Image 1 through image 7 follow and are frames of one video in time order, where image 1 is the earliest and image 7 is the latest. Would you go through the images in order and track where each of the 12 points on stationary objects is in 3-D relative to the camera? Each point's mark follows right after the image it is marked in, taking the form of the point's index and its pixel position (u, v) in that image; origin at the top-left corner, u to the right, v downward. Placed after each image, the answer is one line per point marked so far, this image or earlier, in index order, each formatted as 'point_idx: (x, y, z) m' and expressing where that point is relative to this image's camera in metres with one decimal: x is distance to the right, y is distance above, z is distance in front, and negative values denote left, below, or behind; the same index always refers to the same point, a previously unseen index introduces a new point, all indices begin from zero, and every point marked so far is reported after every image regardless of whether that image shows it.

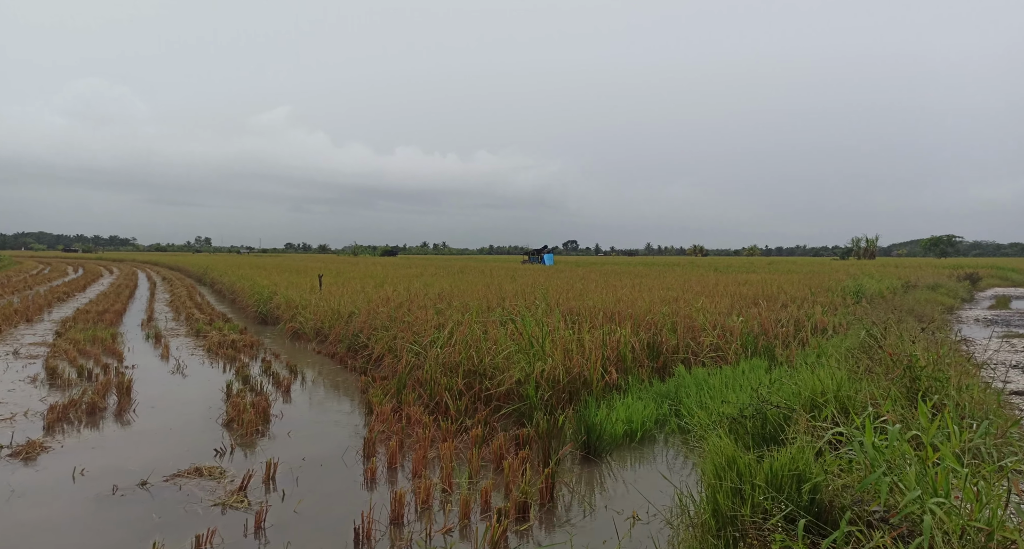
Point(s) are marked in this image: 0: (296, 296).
0: (-4.0, -0.4, +12.0) m
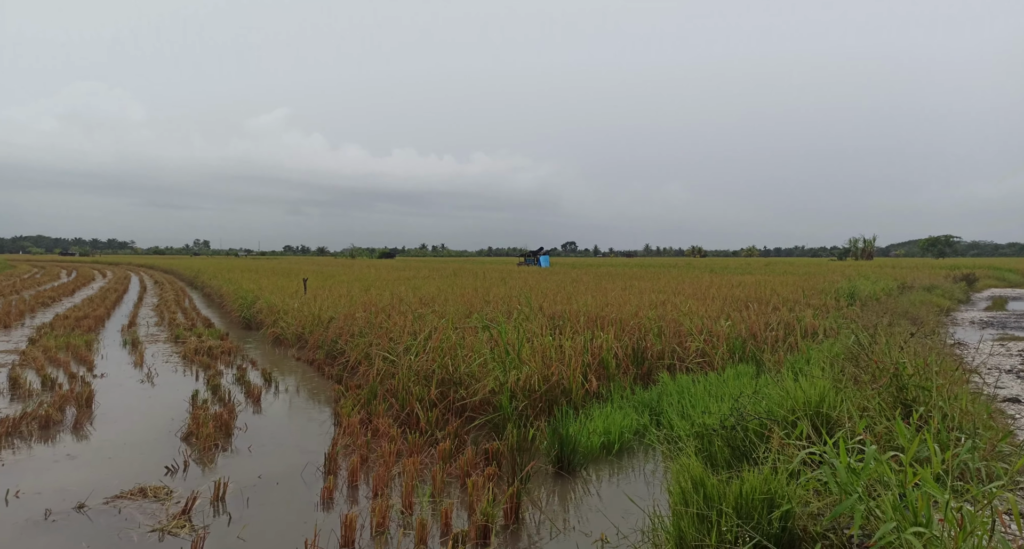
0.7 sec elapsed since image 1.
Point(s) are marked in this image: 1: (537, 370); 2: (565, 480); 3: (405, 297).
0: (-4.2, -0.5, +11.8) m
1: (+0.2, -0.8, +5.6) m
2: (+0.4, -1.4, +4.5) m
3: (-1.8, -0.4, +10.8) m
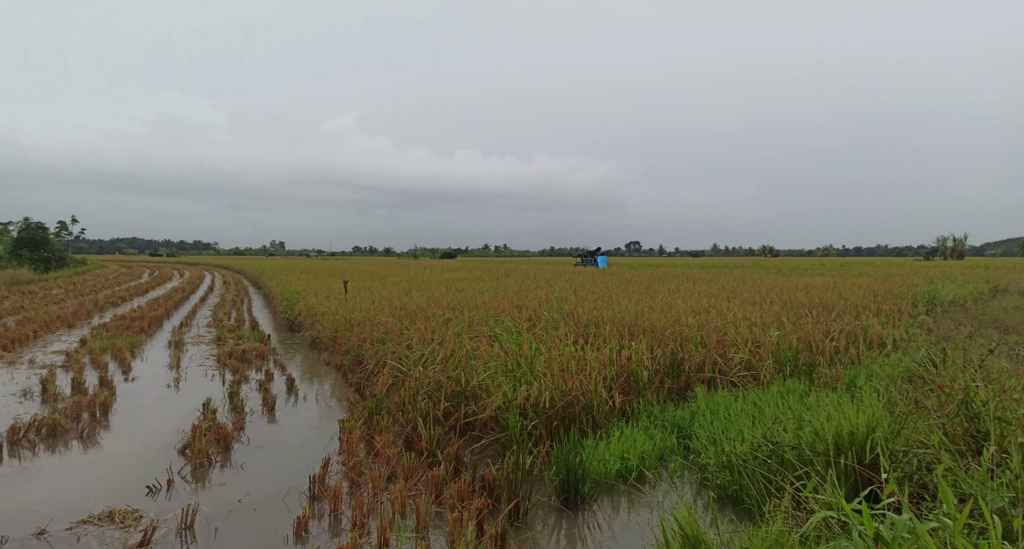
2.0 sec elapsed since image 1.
0: (-3.5, -0.5, +11.8) m
1: (+0.3, -0.9, +5.2) m
2: (+0.4, -1.5, +4.0) m
3: (-1.1, -0.4, +10.5) m
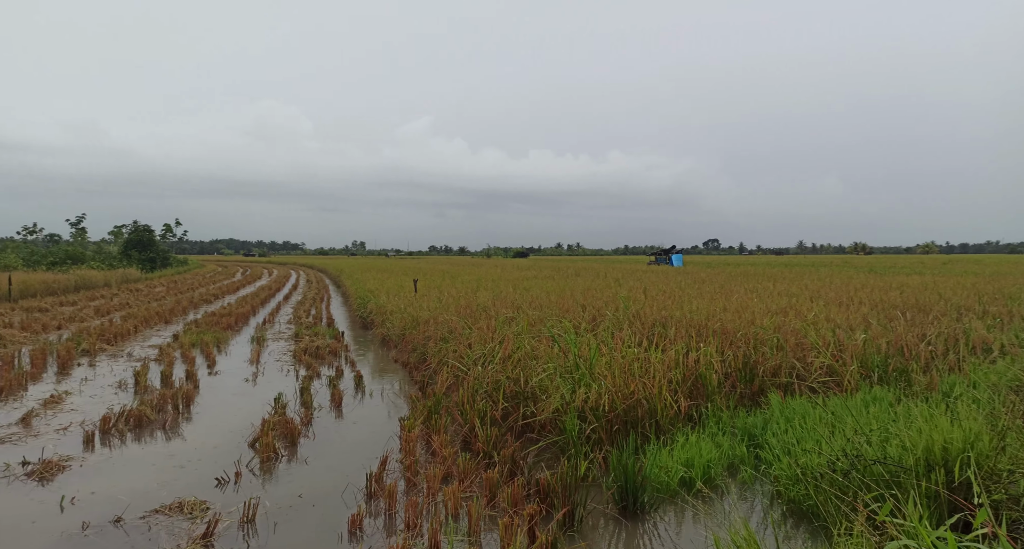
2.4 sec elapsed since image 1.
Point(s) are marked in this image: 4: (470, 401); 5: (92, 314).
0: (-2.2, -0.5, +12.0) m
1: (+0.8, -0.9, +5.0) m
2: (+0.7, -1.5, +3.9) m
3: (-0.1, -0.4, +10.5) m
4: (-0.3, -1.0, +5.2) m
5: (-9.2, -0.8, +14.3) m
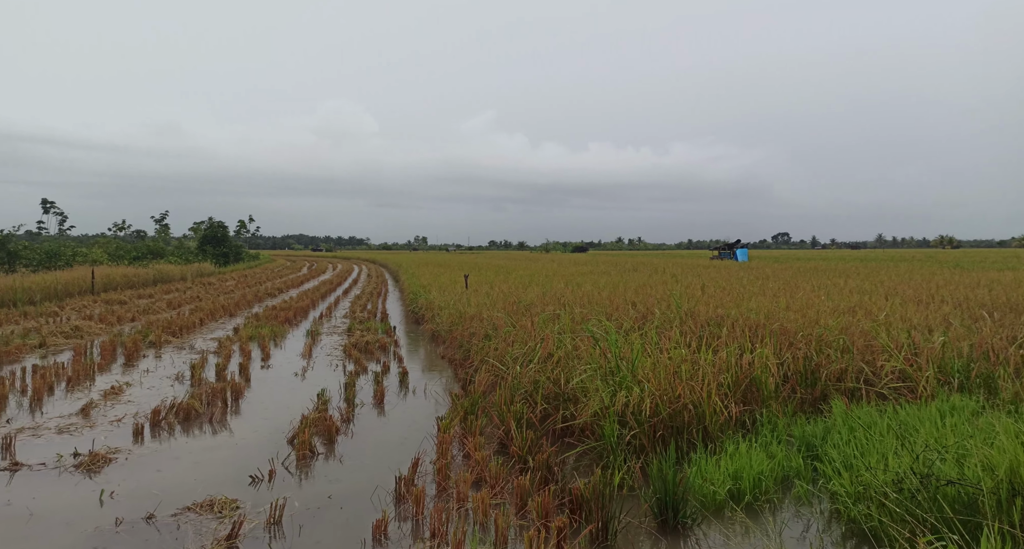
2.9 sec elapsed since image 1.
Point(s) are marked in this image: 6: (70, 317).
0: (-1.3, -0.4, +12.0) m
1: (+1.1, -0.9, +4.8) m
2: (+0.9, -1.5, +3.6) m
3: (+0.7, -0.3, +10.2) m
4: (0.0, -1.0, +5.0) m
5: (-8.0, -0.7, +14.9) m
6: (-8.3, -0.8, +12.3) m
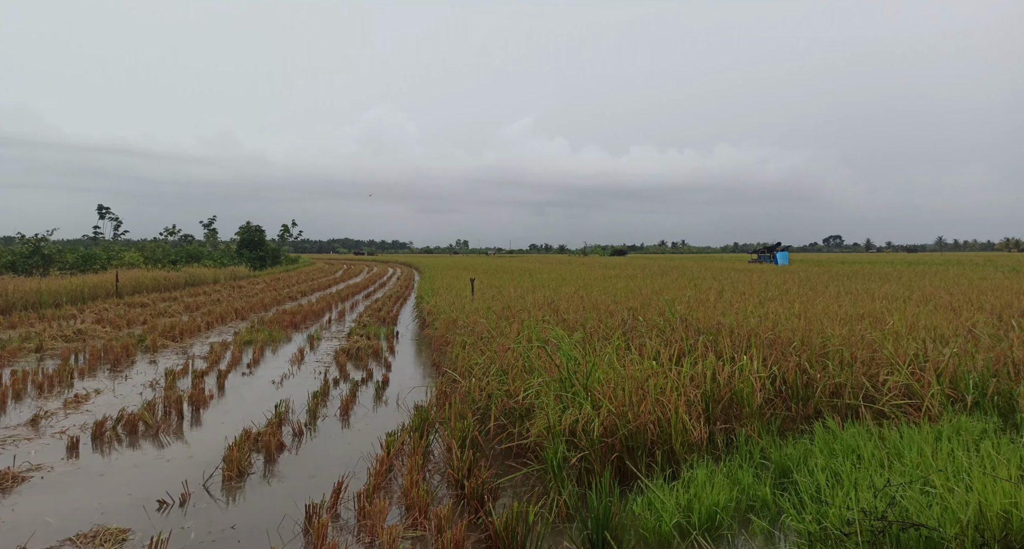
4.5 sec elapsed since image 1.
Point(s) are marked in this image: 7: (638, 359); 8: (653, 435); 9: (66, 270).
0: (-1.2, -0.5, +11.7) m
1: (+0.7, -0.9, +4.3) m
2: (+0.4, -1.5, +3.2) m
3: (+0.7, -0.4, +9.8) m
4: (-0.4, -1.0, +4.7) m
5: (-7.7, -0.8, +15.1) m
6: (-8.2, -0.9, +12.4) m
7: (+1.0, -0.7, +5.3) m
8: (+0.9, -1.1, +4.2) m
9: (-13.4, +0.1, +19.6) m
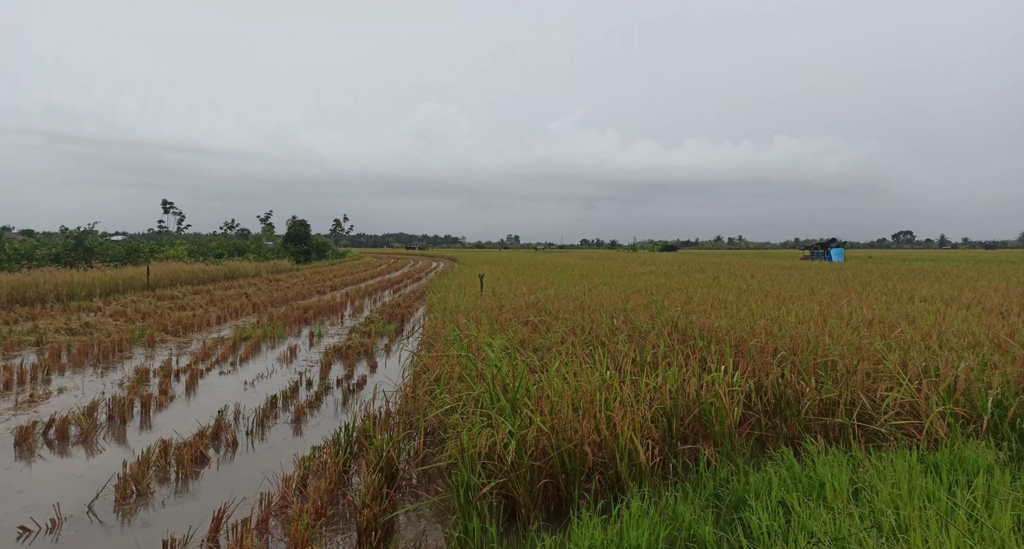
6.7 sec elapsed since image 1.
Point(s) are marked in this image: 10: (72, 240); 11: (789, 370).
0: (-1.0, -0.4, +11.3) m
1: (+0.2, -0.9, +3.8) m
2: (-0.2, -1.5, +2.7) m
3: (+0.7, -0.4, +9.3) m
4: (-0.8, -1.0, +4.2) m
5: (-7.2, -0.7, +15.2) m
6: (-8.0, -0.7, +12.6) m
7: (+0.6, -0.7, +4.8) m
8: (+0.4, -1.1, +3.7) m
9: (-12.6, +0.3, +20.2) m
10: (-13.3, +1.0, +19.6) m
11: (+2.1, -0.8, +5.0) m
